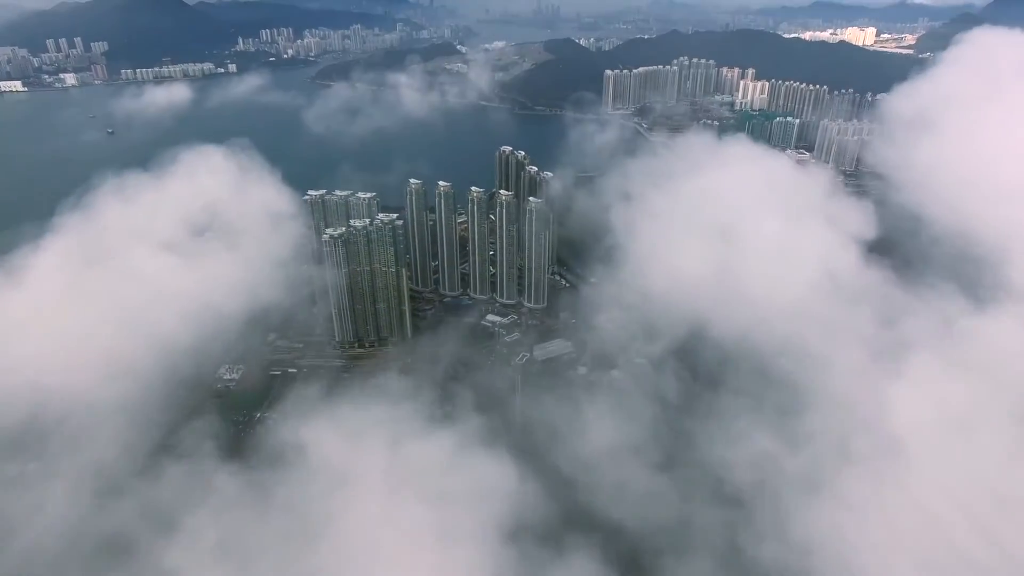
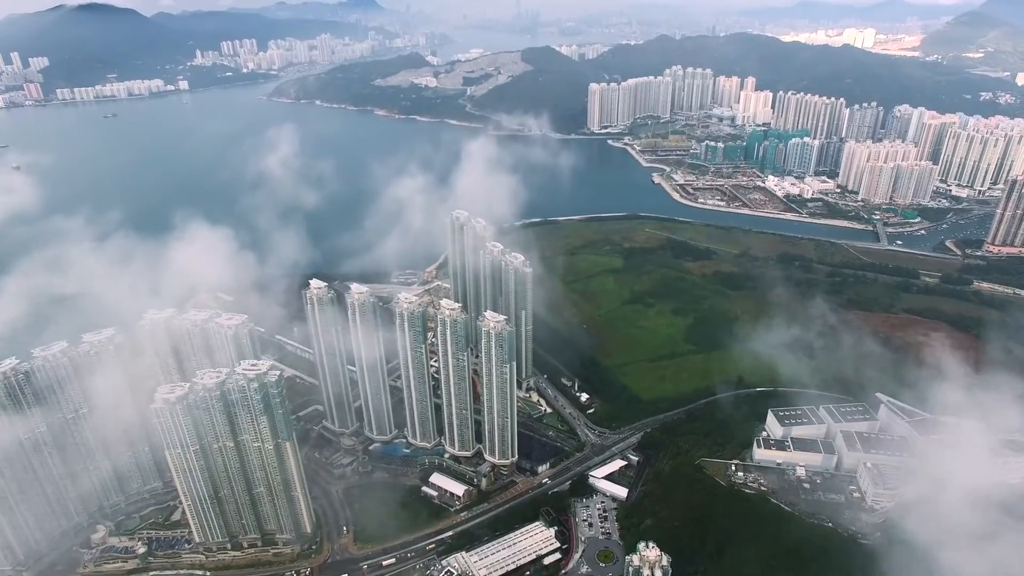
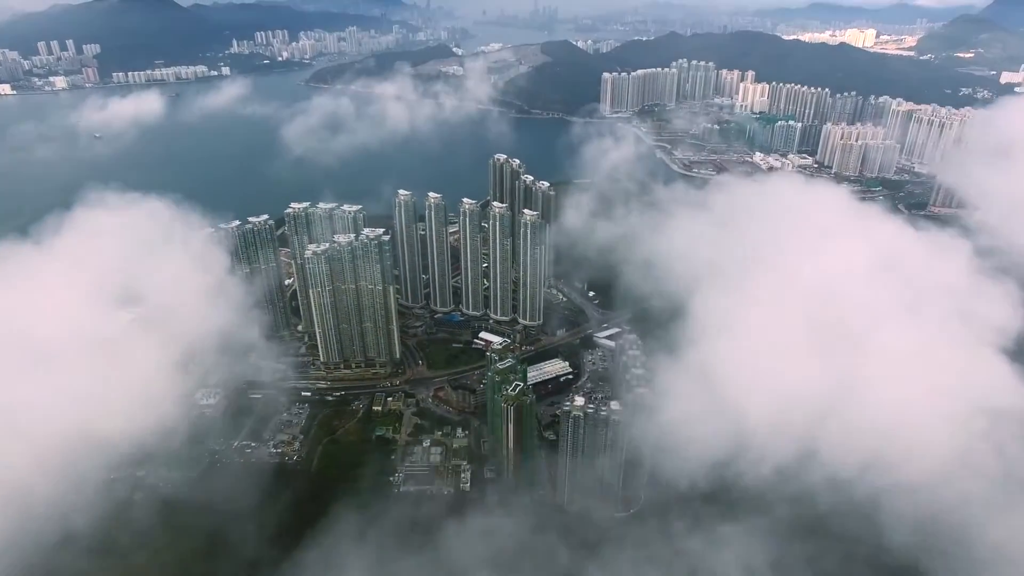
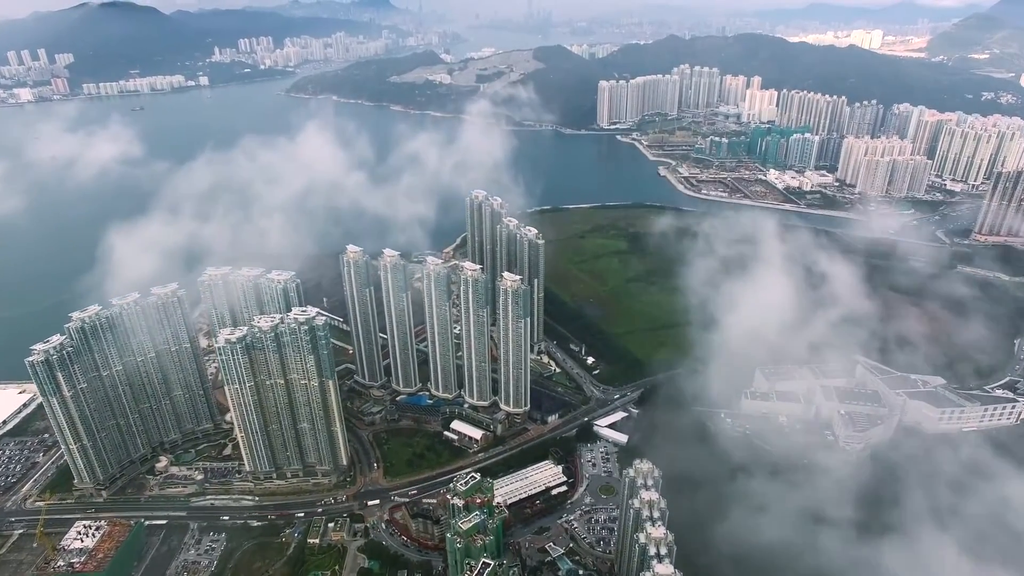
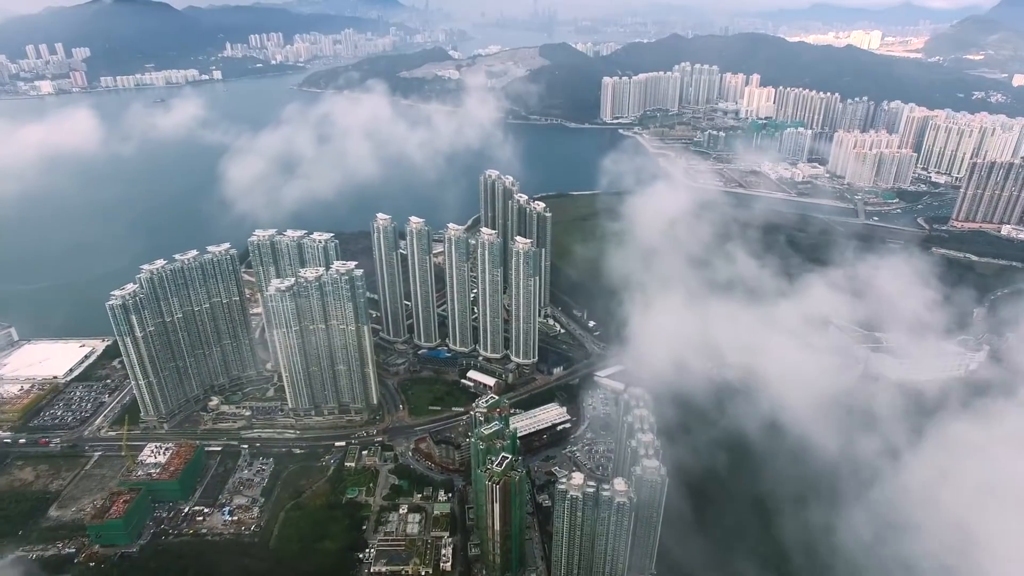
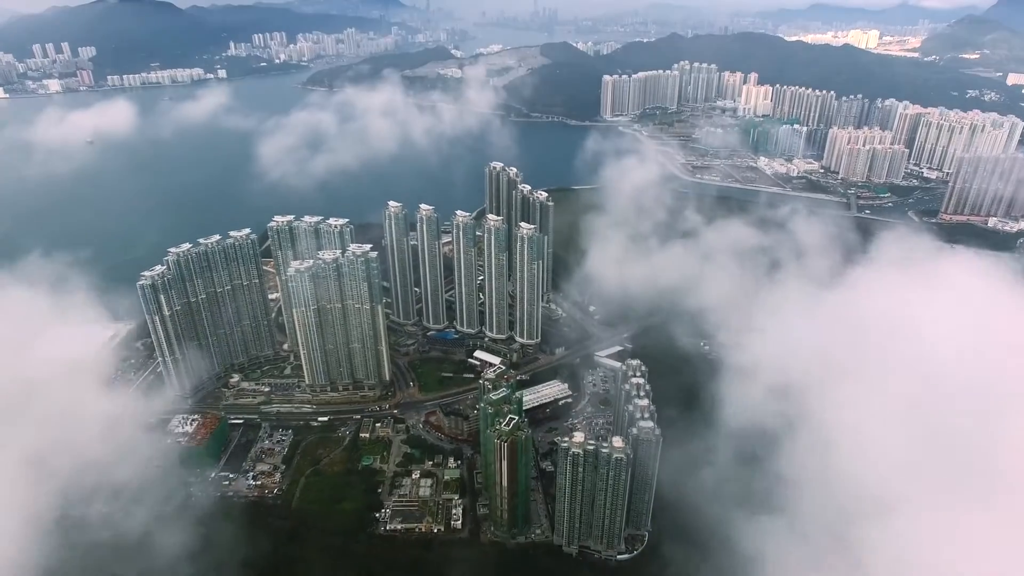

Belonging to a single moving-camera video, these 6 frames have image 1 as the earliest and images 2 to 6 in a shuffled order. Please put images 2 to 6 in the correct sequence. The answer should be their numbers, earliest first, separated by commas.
3, 6, 5, 4, 2
